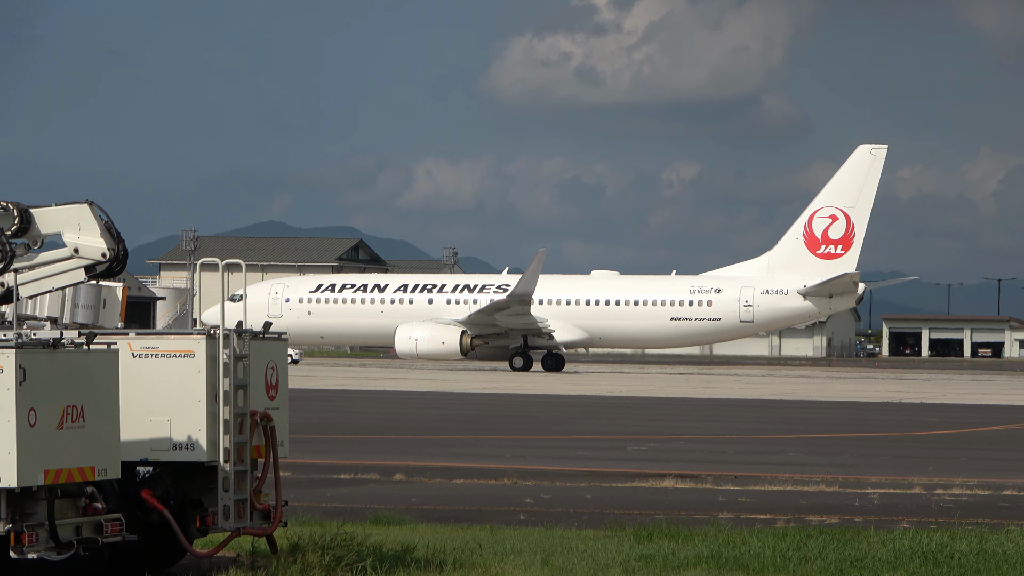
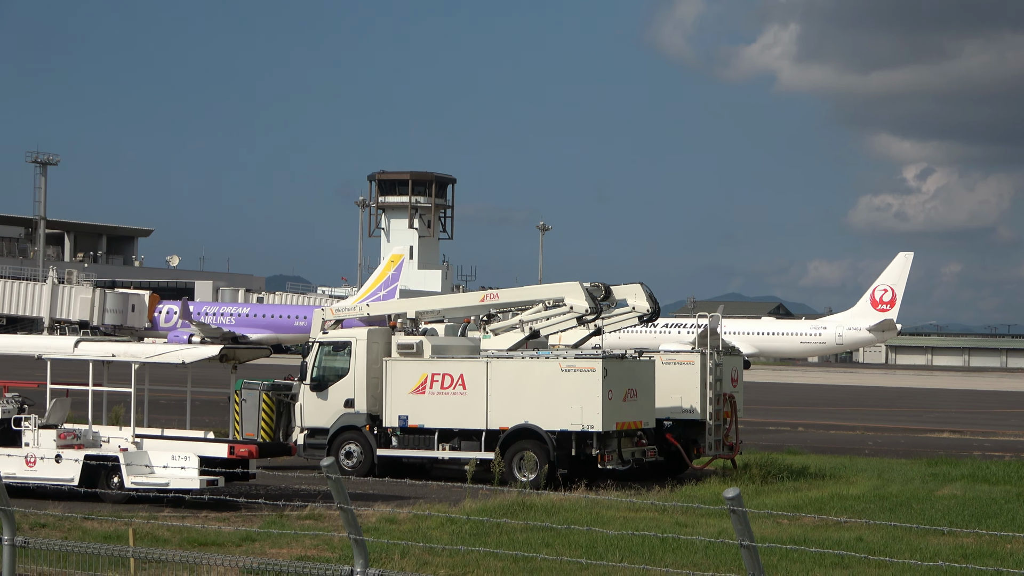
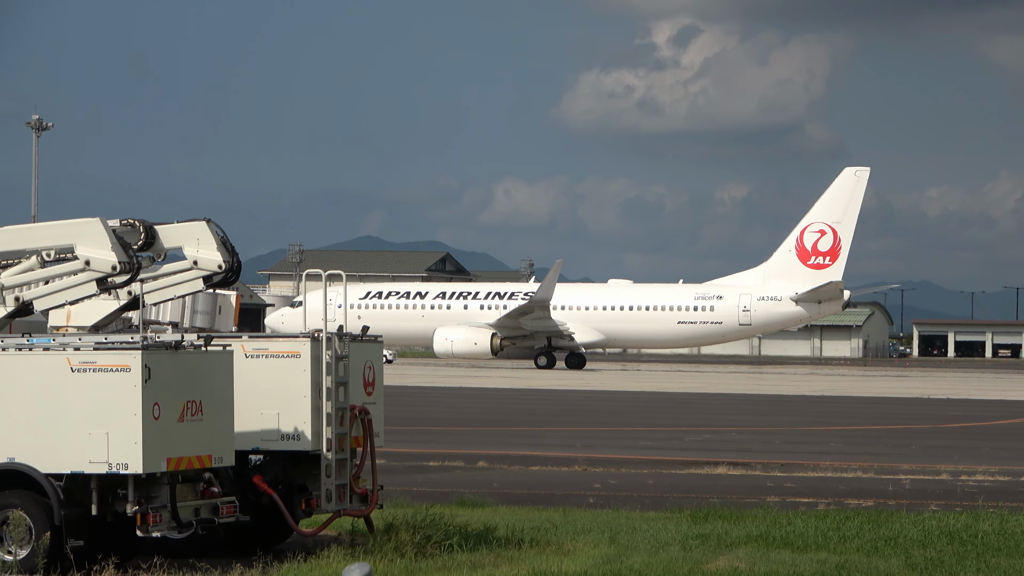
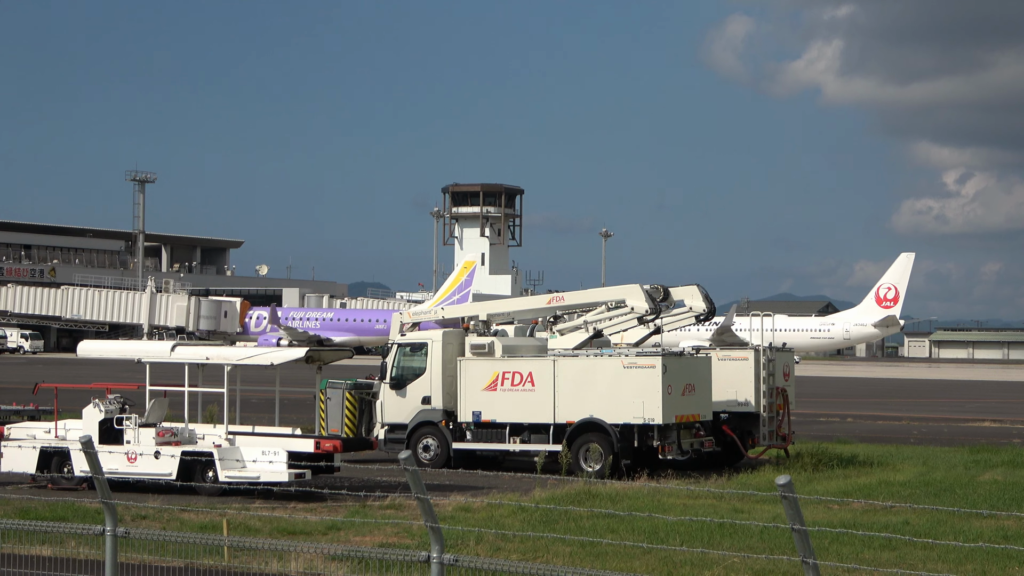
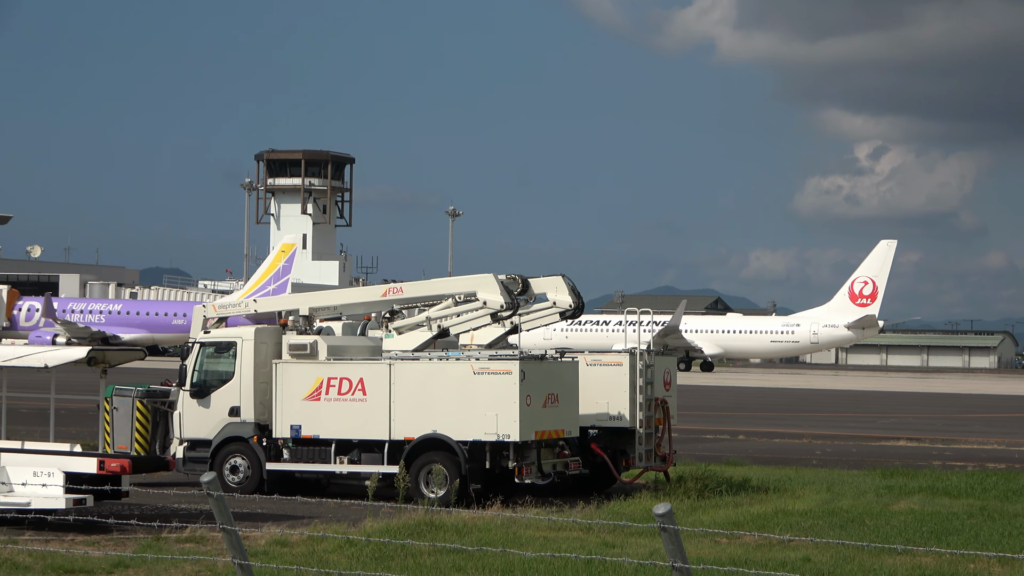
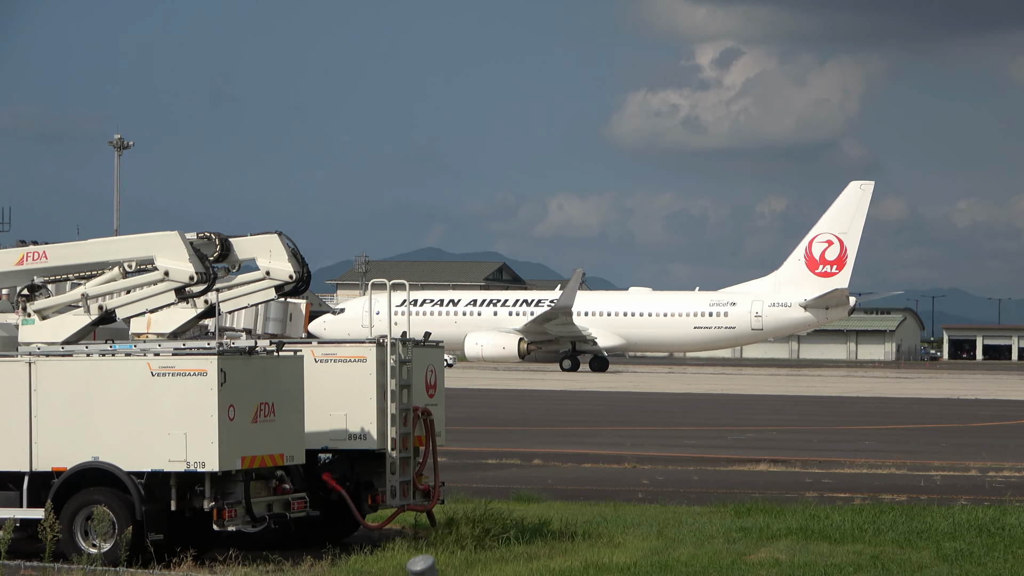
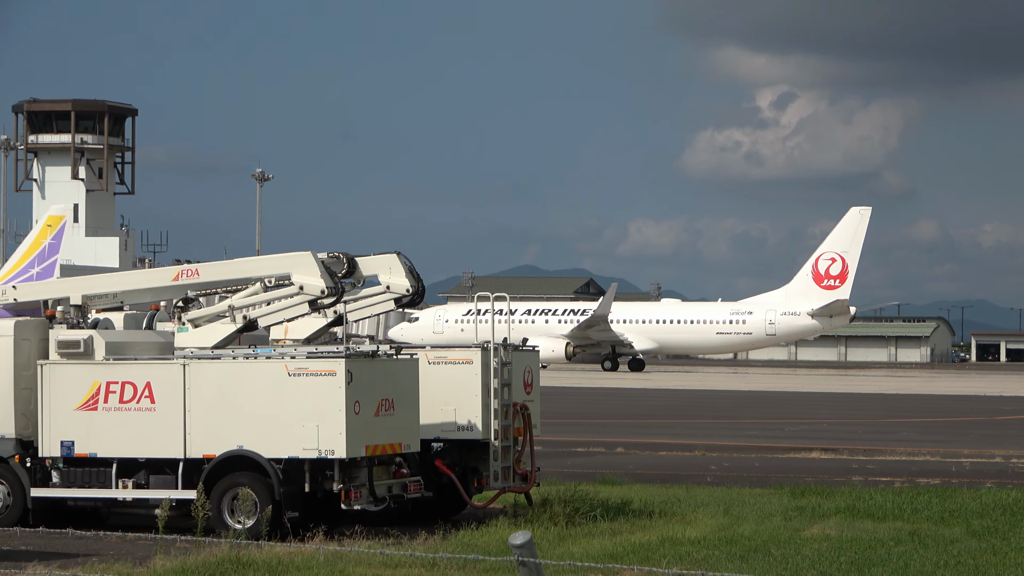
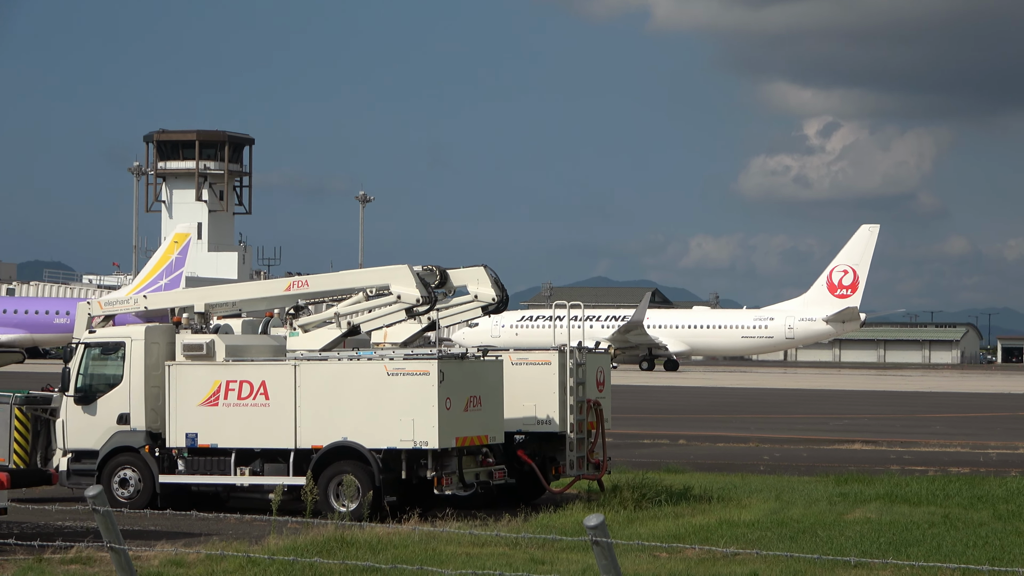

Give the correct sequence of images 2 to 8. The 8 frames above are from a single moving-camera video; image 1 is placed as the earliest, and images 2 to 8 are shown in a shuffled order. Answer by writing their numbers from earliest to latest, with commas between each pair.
3, 6, 7, 8, 5, 2, 4
